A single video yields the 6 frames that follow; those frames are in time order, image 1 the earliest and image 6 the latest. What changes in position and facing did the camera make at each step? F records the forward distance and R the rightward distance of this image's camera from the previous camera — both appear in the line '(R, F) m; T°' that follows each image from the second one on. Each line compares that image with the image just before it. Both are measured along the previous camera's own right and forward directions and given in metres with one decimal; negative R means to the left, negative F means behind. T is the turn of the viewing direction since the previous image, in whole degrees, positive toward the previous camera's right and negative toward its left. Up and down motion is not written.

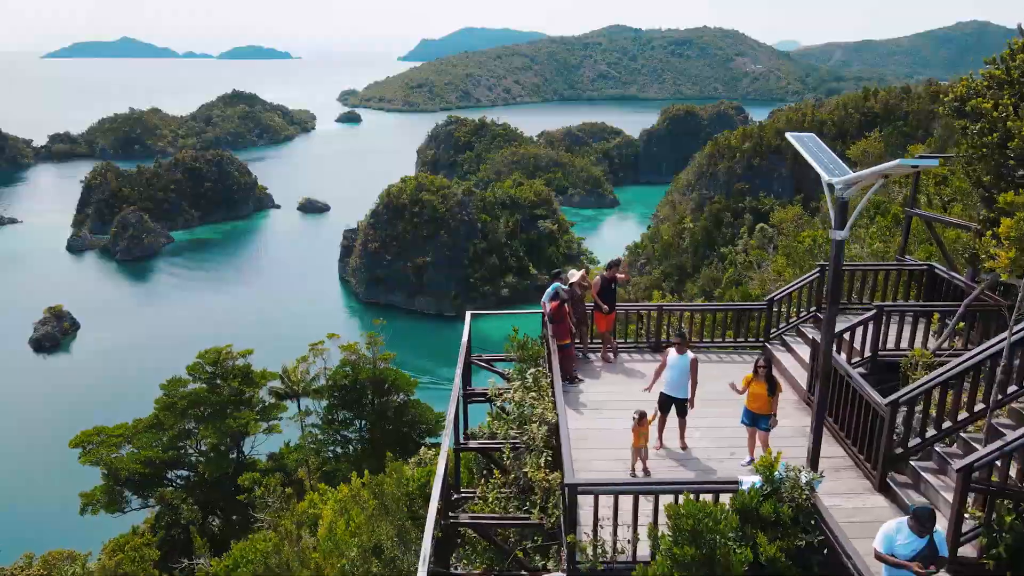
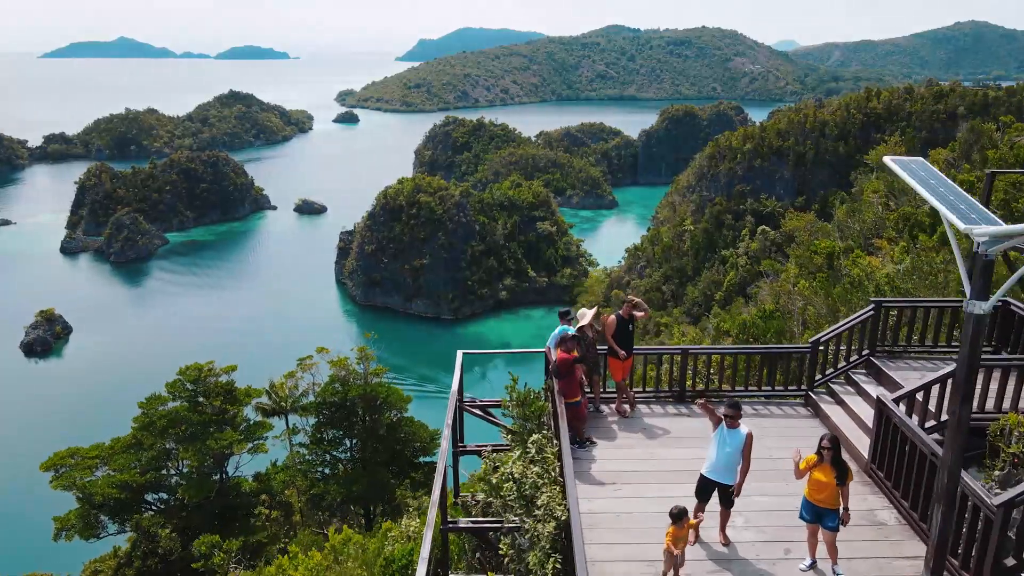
(0.0, +0.5) m; 0°
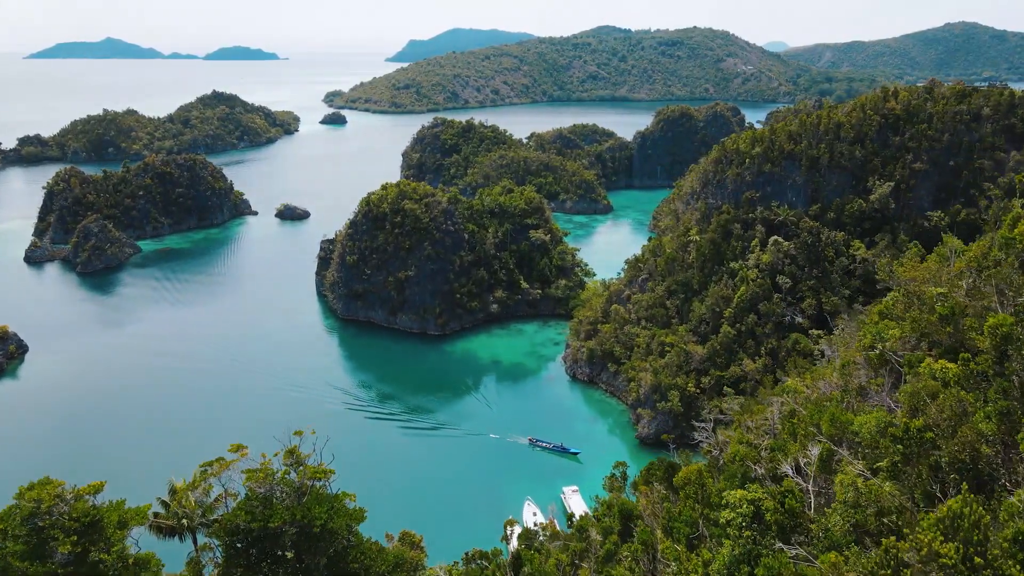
(0.0, +2.6) m; +1°
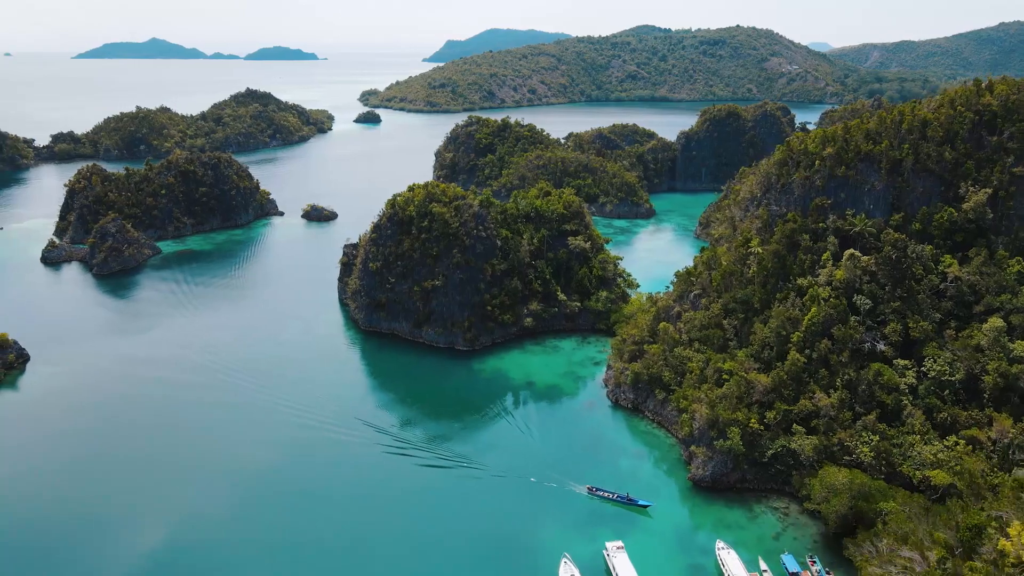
(-0.2, +3.1) m; -3°
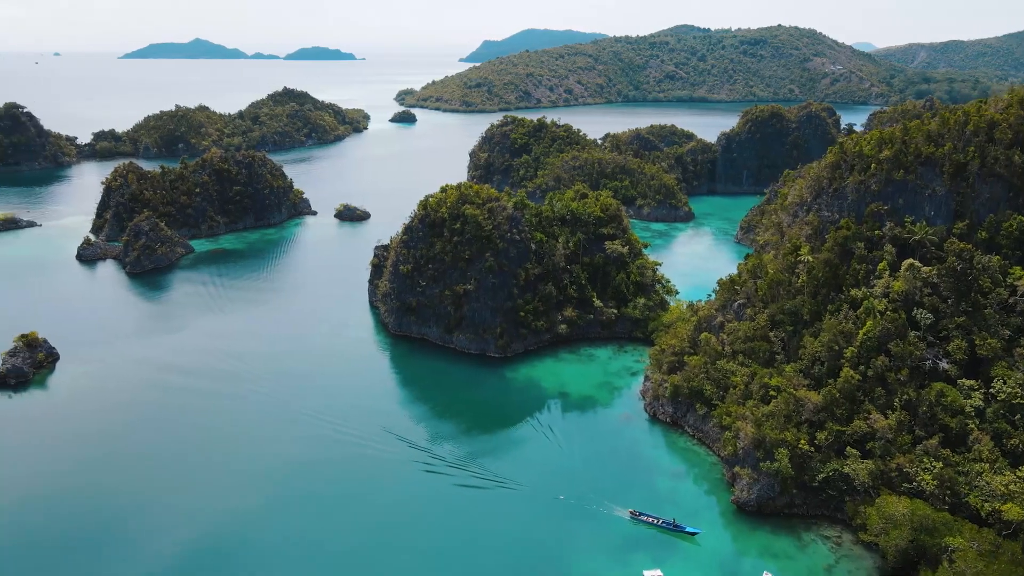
(-0.2, +1.0) m; -3°
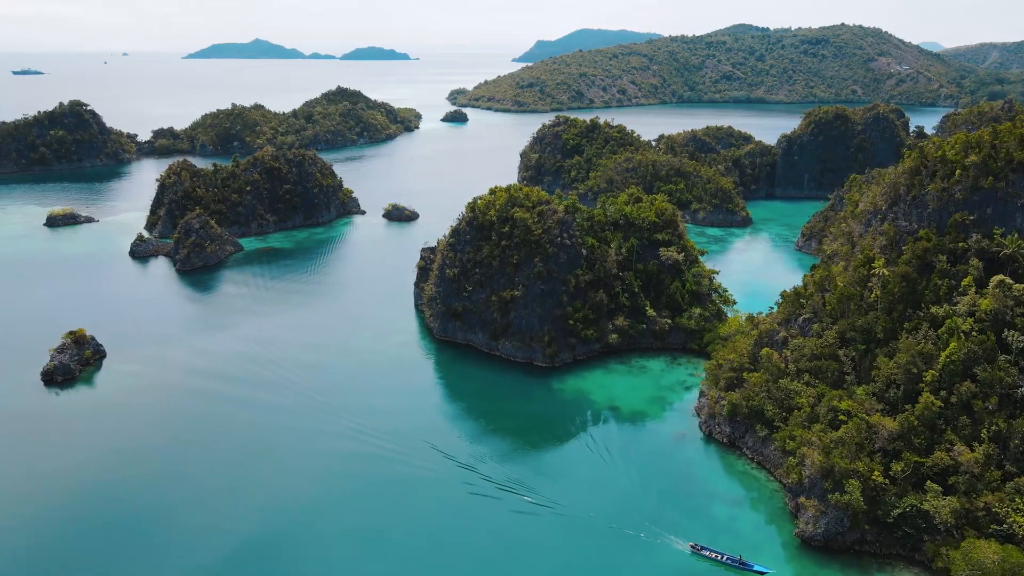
(-0.3, +1.0) m; -4°
